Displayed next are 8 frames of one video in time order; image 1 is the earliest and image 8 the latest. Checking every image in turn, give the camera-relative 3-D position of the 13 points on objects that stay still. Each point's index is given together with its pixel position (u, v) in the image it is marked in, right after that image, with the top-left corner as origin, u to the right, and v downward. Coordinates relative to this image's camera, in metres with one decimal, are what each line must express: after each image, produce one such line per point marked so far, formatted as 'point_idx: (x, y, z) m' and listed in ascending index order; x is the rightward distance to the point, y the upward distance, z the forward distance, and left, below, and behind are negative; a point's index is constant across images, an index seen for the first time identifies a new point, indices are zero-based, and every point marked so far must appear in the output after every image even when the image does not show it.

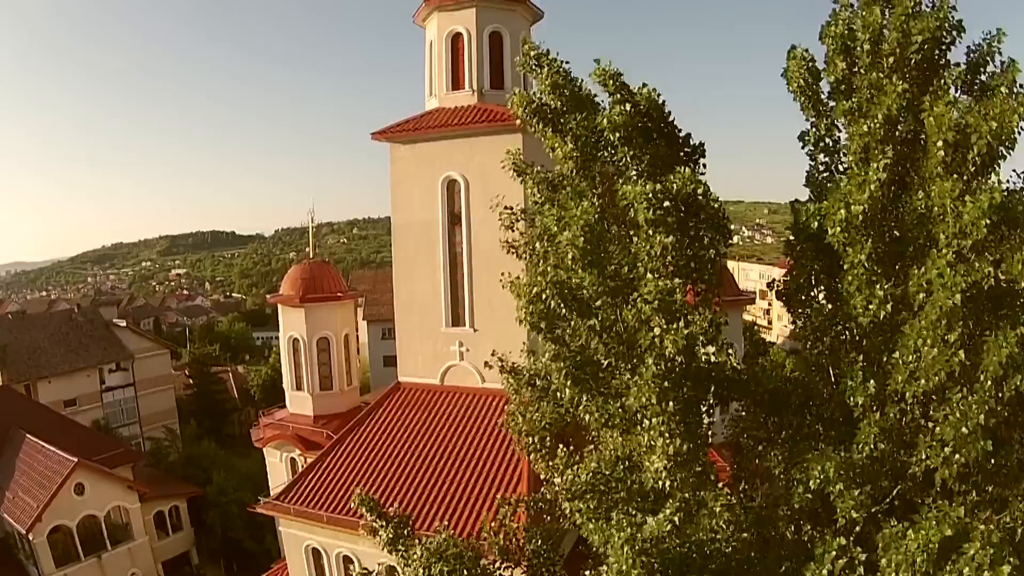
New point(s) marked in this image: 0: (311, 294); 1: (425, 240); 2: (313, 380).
0: (-3.0, -0.1, +8.8) m
1: (-1.1, +0.6, +7.2) m
2: (-3.1, -1.4, +9.1) m
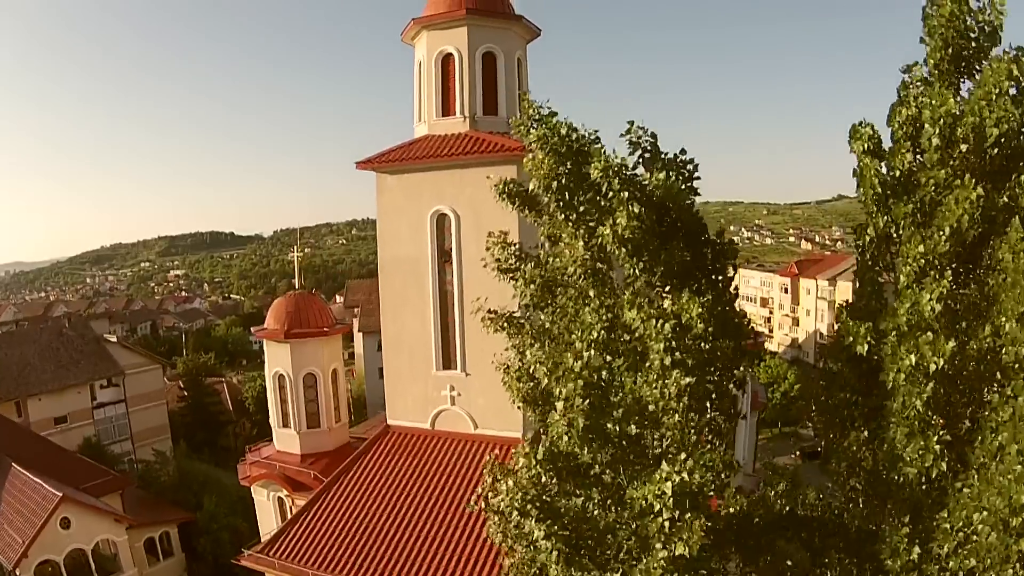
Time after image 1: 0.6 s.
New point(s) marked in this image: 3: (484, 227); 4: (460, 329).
0: (-3.1, -0.6, +8.4) m
1: (-1.1, +0.1, +6.8) m
2: (-3.2, -1.9, +8.7) m
3: (-0.3, +0.7, +6.3) m
4: (-0.6, -0.5, +6.8) m
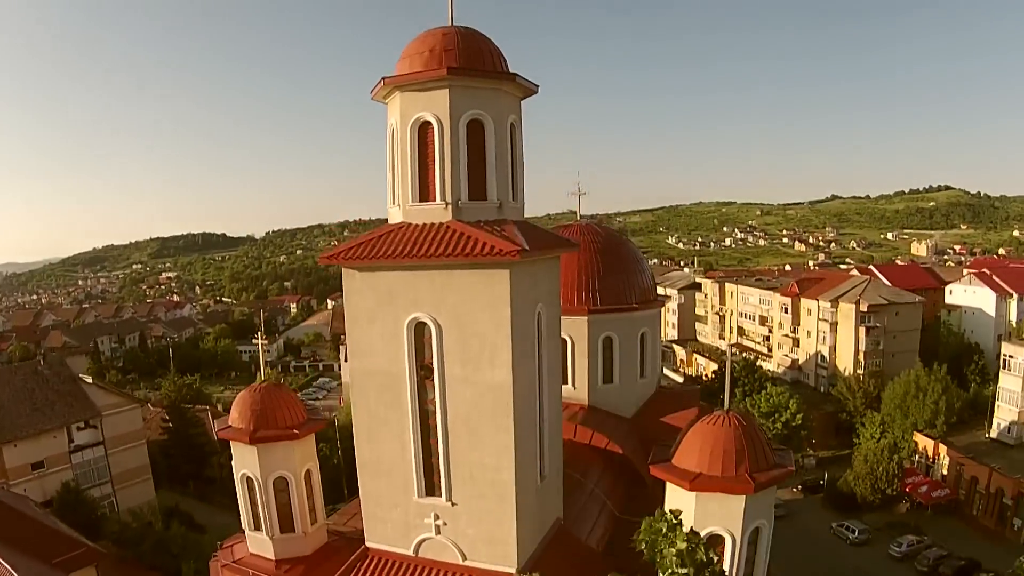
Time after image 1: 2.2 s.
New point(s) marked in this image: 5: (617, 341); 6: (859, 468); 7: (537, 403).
0: (-3.2, -1.8, +7.6) m
1: (-1.2, -1.1, +6.0) m
2: (-3.3, -3.2, +7.9) m
3: (-0.4, -0.5, +5.5) m
4: (-0.7, -1.7, +6.0) m
5: (+1.8, -0.9, +9.8) m
6: (+11.7, -6.1, +19.8) m
7: (+0.3, -1.2, +6.2) m
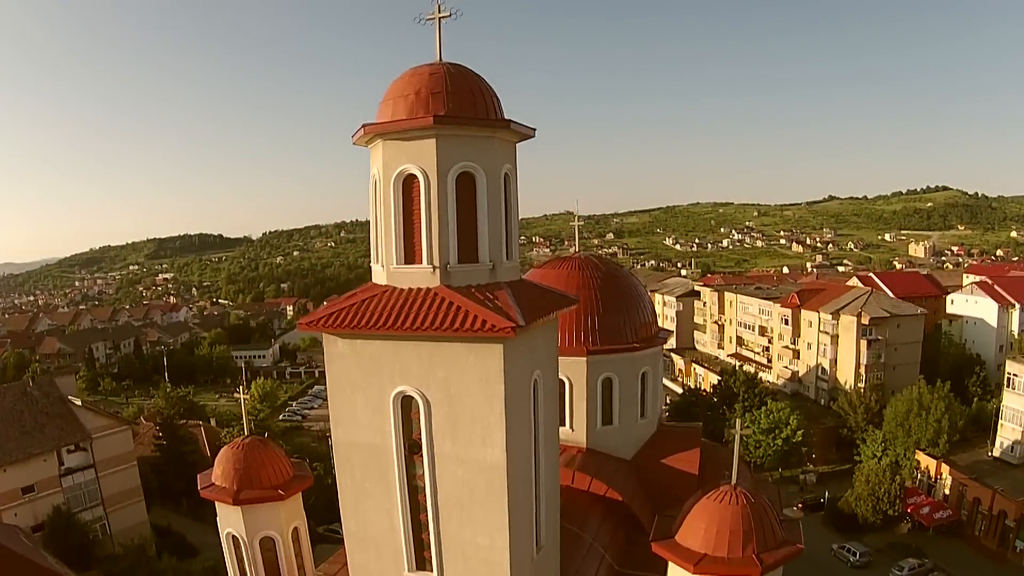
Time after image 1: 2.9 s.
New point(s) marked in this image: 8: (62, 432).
0: (-3.3, -2.5, +7.3) m
1: (-1.3, -1.8, +5.7) m
2: (-3.3, -3.9, +7.6) m
3: (-0.4, -1.2, +5.2) m
4: (-0.7, -2.4, +5.7) m
5: (+1.7, -1.6, +9.5) m
6: (+11.6, -6.7, +19.6) m
7: (+0.2, -1.9, +5.9) m
8: (-15.2, -4.8, +19.7) m
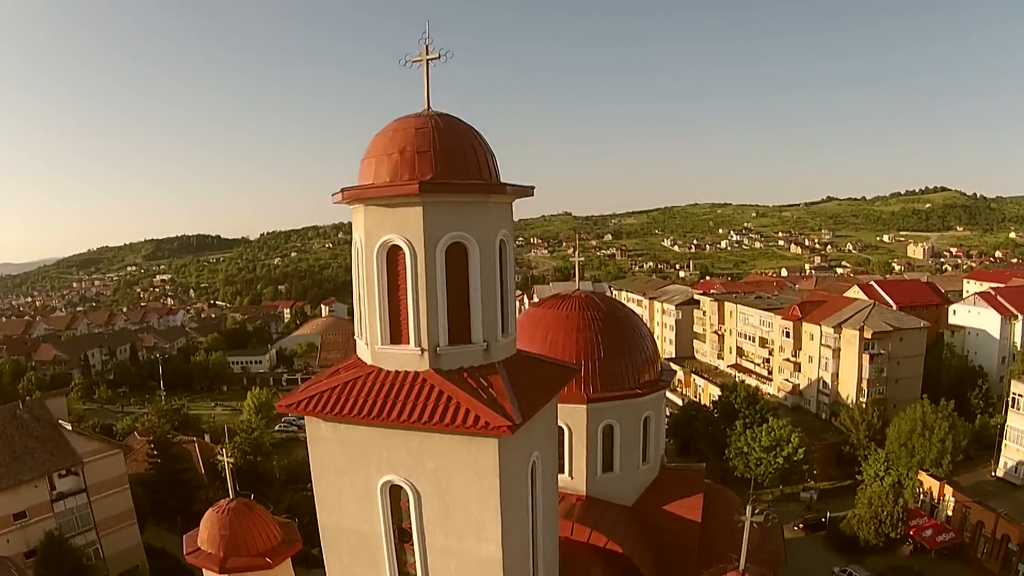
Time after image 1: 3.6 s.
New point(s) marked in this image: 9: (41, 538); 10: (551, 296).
0: (-3.3, -3.2, +7.0) m
1: (-1.3, -2.5, +5.4) m
2: (-3.4, -4.5, +7.3) m
3: (-0.5, -1.9, +4.9) m
4: (-0.8, -3.1, +5.4) m
5: (+1.7, -2.2, +9.2) m
6: (+11.5, -7.3, +19.3) m
7: (+0.2, -2.5, +5.6) m
8: (-15.2, -5.6, +19.4) m
9: (-15.2, -8.1, +18.9) m
10: (+0.7, -0.1, +9.6) m
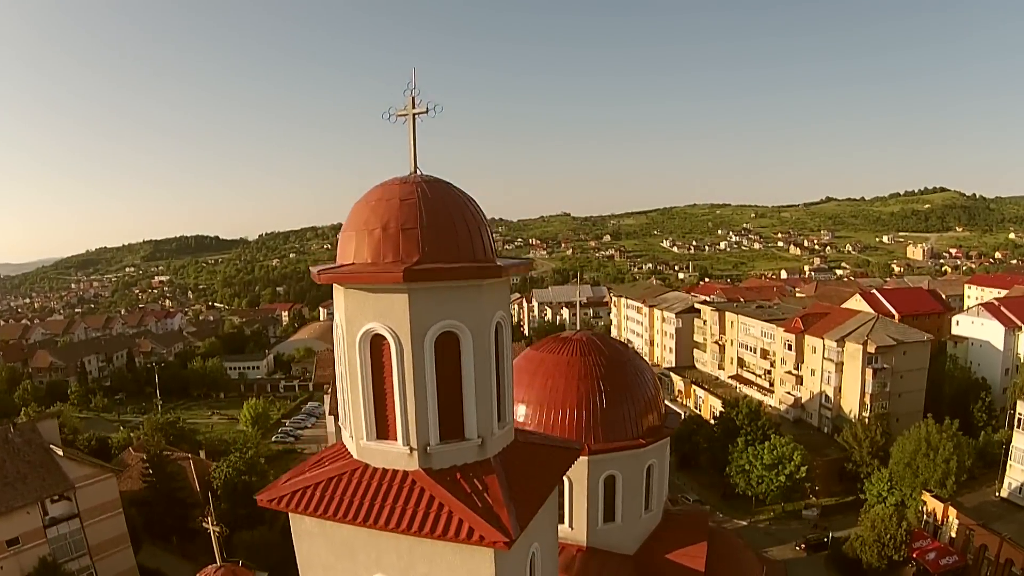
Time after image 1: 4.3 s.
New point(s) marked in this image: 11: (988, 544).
0: (-3.3, -3.9, +6.6) m
1: (-1.3, -3.2, +5.0) m
2: (-3.4, -5.2, +7.0) m
3: (-0.5, -2.6, +4.6) m
4: (-0.8, -3.7, +5.1) m
5: (+1.7, -2.9, +8.9) m
6: (+11.5, -7.9, +19.0) m
7: (+0.2, -3.2, +5.3) m
8: (-15.3, -6.3, +19.0) m
9: (-15.3, -8.8, +18.5) m
10: (+0.6, -0.8, +9.3) m
11: (+14.7, -7.8, +17.9) m
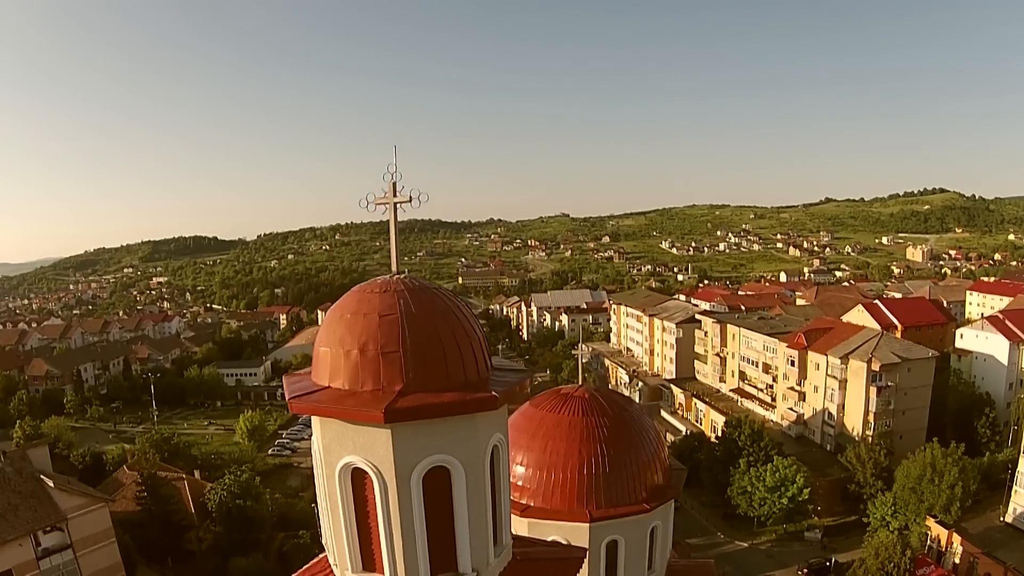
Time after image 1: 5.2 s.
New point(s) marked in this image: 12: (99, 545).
0: (-3.4, -4.7, +6.3) m
1: (-1.4, -4.0, +4.7) m
2: (-3.4, -6.1, +6.6) m
3: (-0.5, -3.4, +4.2) m
4: (-0.8, -4.6, +4.7) m
5: (+1.6, -3.7, +8.6) m
6: (+11.5, -8.7, +18.7) m
7: (+0.1, -4.1, +4.9) m
8: (-15.3, -7.1, +18.7) m
9: (-15.3, -9.6, +18.2) m
10: (+0.6, -1.6, +9.0) m
11: (+14.7, -8.6, +17.6) m
12: (-14.2, -8.7, +19.9) m
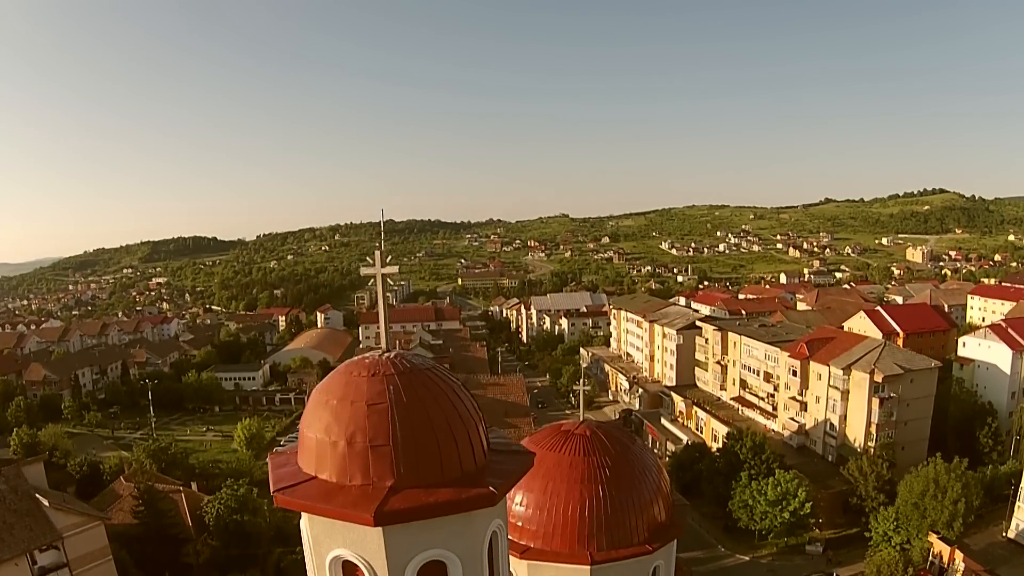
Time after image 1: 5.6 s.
0: (-3.4, -5.3, +6.1) m
1: (-1.4, -4.5, +4.5) m
2: (-3.4, -6.6, +6.4) m
3: (-0.5, -3.9, +4.0) m
4: (-0.8, -5.1, +4.5) m
5: (+1.6, -4.2, +8.4) m
6: (+11.5, -9.2, +18.5) m
7: (+0.1, -4.6, +4.7) m
8: (-15.3, -7.7, +18.5) m
9: (-15.3, -10.1, +18.0) m
10: (+0.6, -2.1, +8.8) m
11: (+14.7, -9.0, +17.4) m
12: (-14.2, -9.3, +19.7) m
